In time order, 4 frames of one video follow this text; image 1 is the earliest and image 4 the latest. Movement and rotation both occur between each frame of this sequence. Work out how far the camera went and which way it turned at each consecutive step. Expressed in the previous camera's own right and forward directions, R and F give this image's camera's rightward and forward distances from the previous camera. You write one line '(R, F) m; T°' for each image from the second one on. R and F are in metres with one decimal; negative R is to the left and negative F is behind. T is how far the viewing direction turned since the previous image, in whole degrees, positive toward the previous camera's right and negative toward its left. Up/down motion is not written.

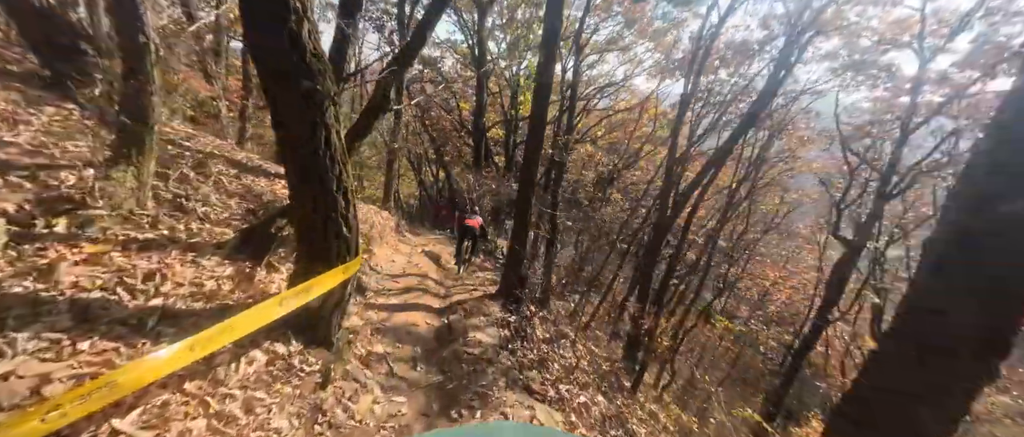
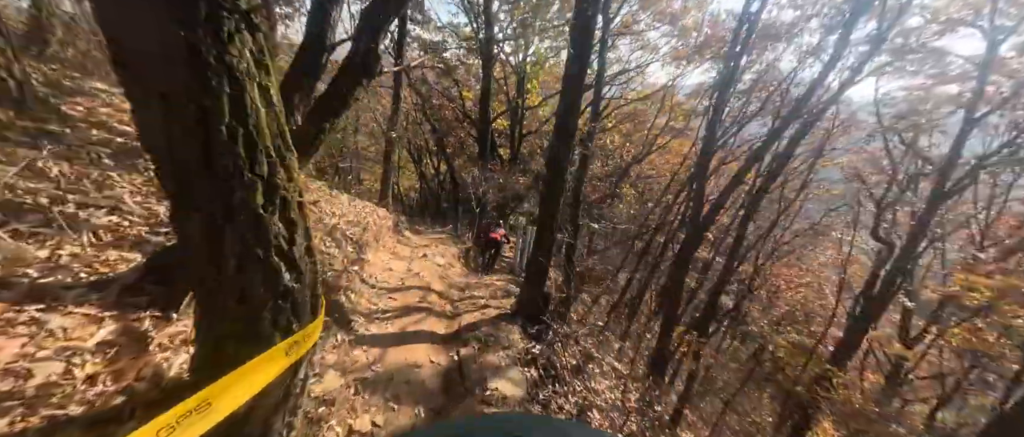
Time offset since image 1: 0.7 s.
(-0.2, +0.8) m; 0°
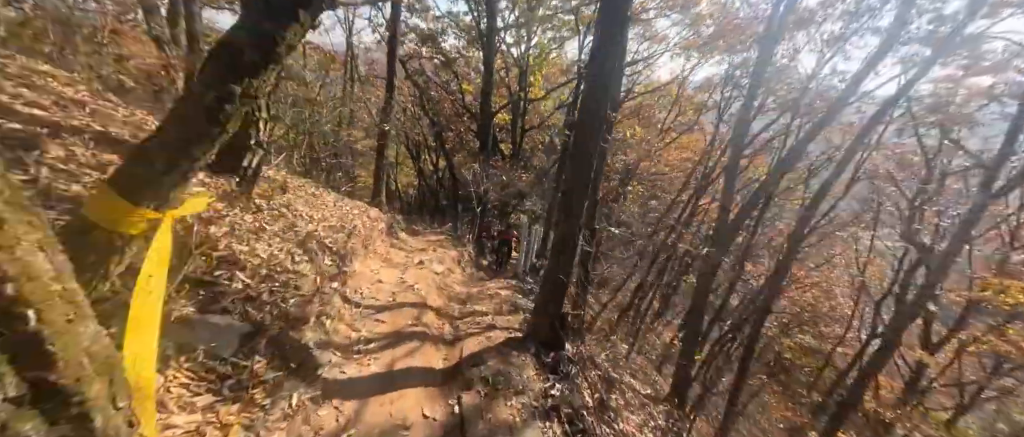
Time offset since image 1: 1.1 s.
(-0.1, +0.7) m; 0°
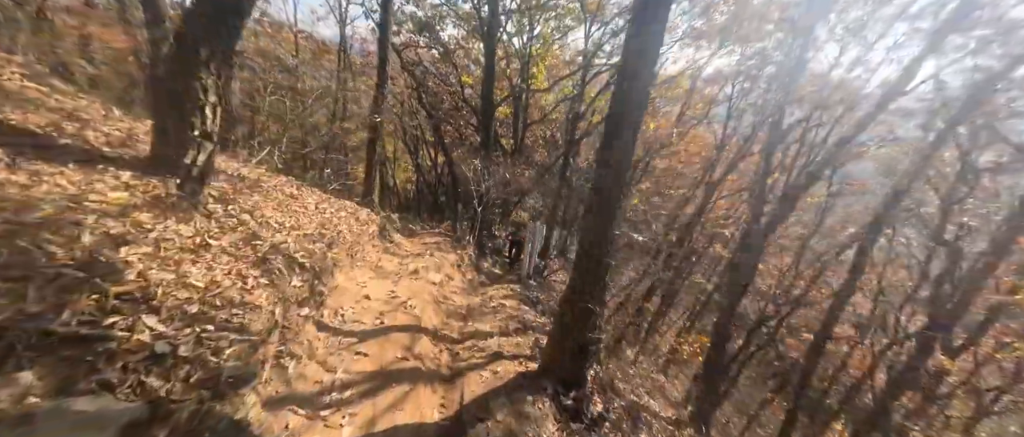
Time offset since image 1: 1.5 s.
(-0.1, +0.6) m; 0°
